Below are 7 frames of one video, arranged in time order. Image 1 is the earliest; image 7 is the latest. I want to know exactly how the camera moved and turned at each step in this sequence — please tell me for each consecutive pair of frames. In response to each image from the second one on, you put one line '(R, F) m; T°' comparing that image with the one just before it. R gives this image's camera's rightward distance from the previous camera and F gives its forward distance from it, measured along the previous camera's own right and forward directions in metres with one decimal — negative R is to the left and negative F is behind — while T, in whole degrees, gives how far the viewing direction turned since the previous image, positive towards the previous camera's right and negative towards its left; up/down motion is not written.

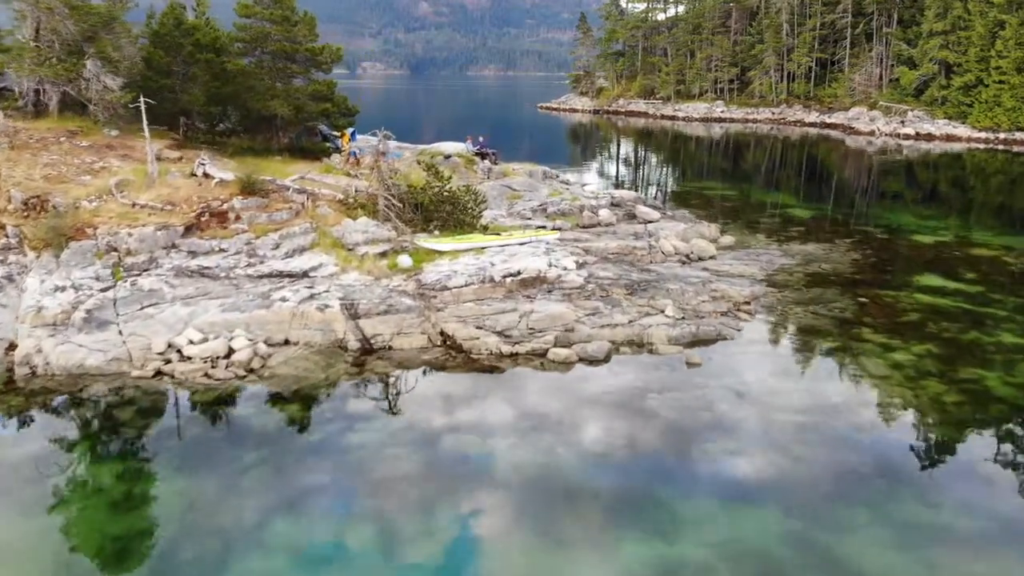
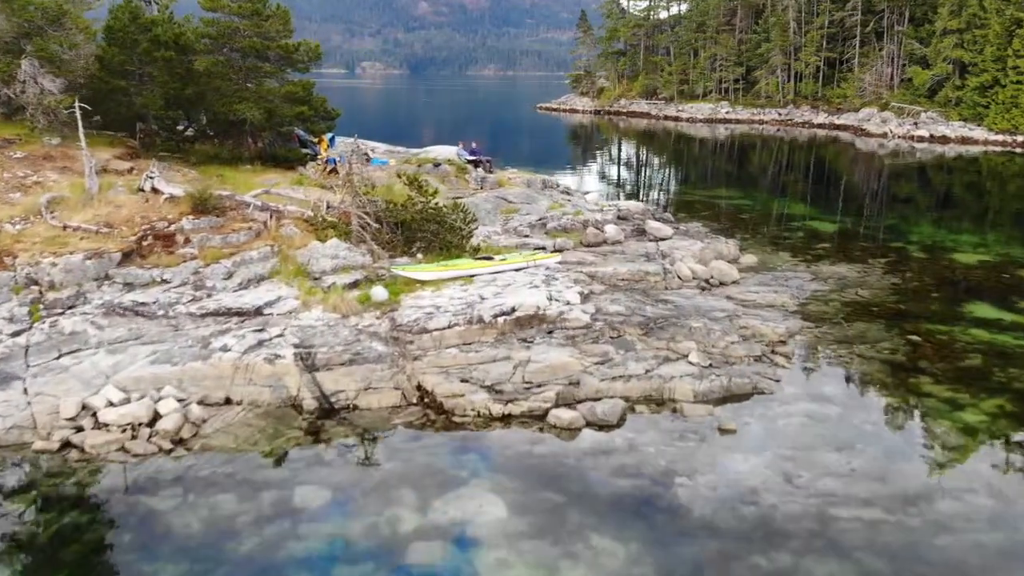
(+0.2, +4.0) m; 0°
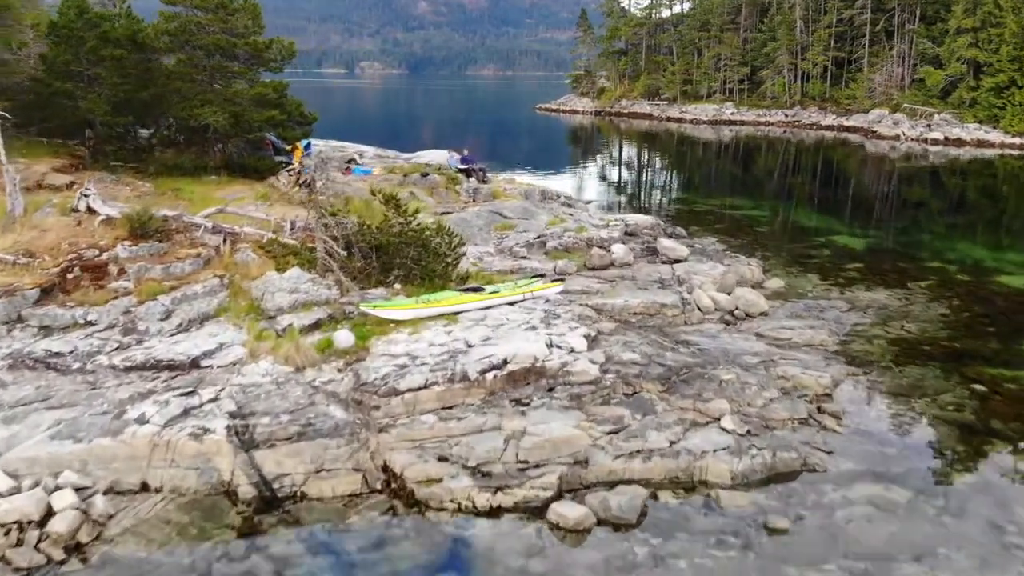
(+0.2, +3.7) m; 0°
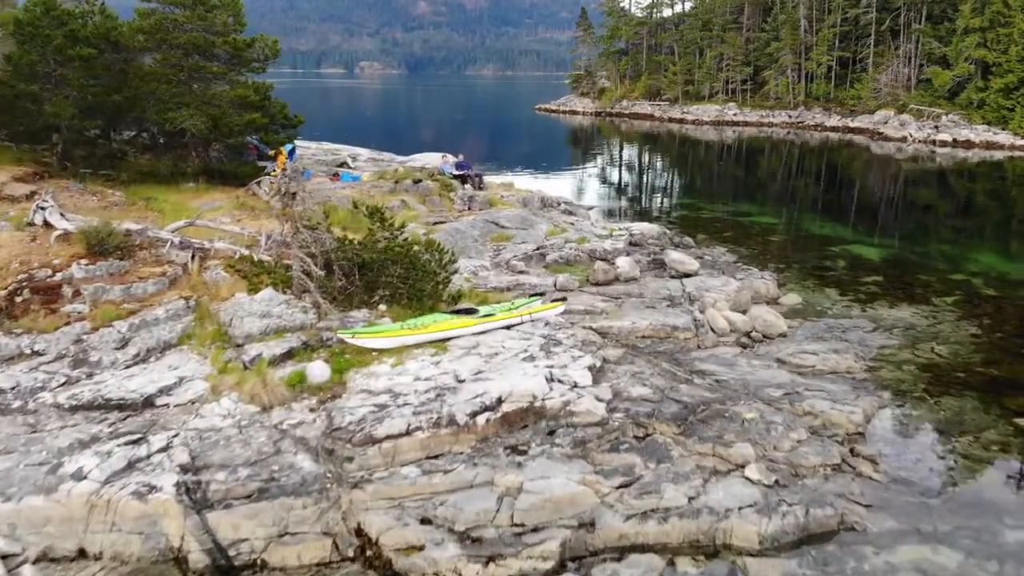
(+0.1, +2.0) m; 0°
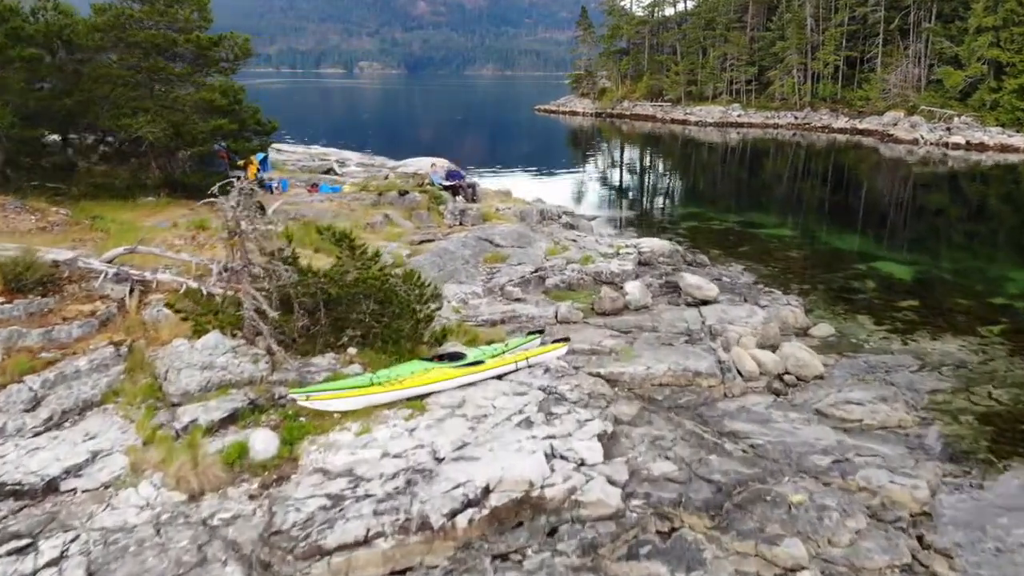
(+0.1, +3.1) m; 0°
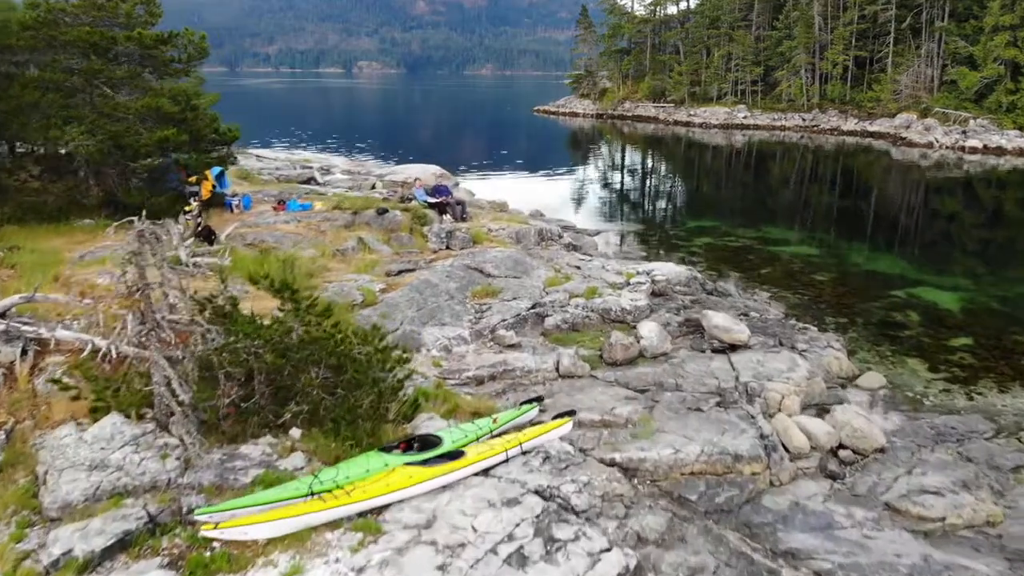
(+0.2, +3.7) m; 0°
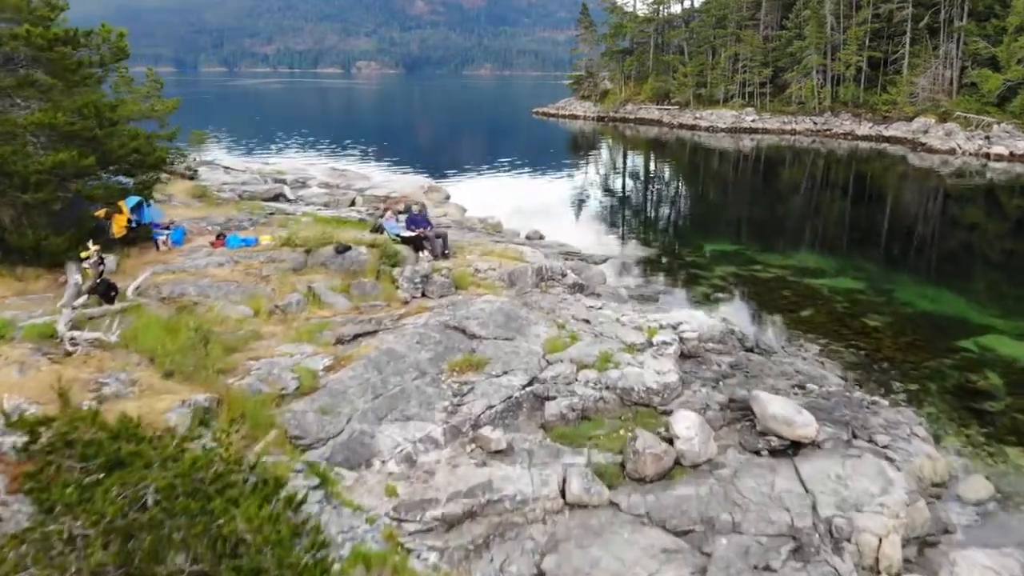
(+0.2, +5.0) m; 0°
